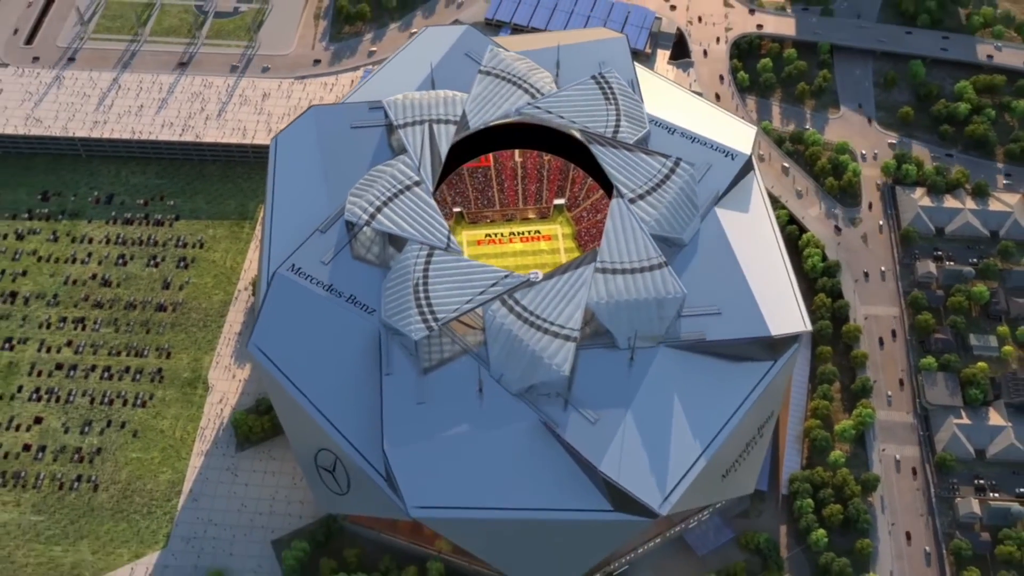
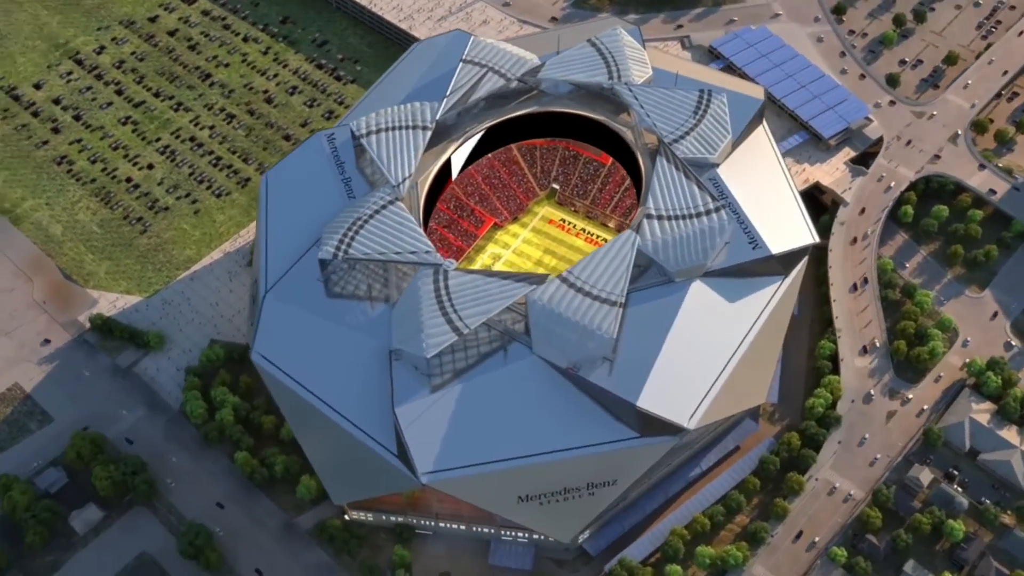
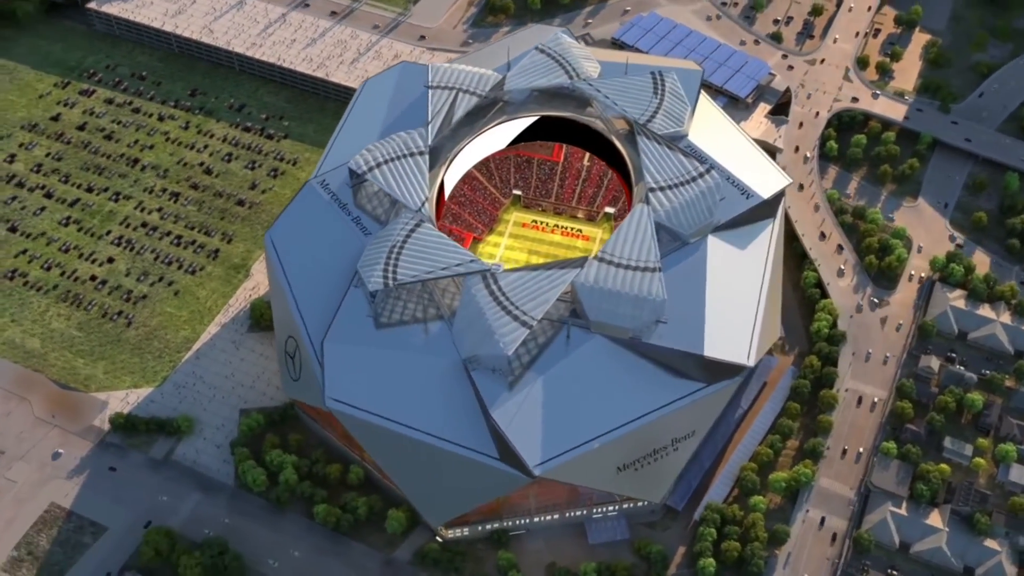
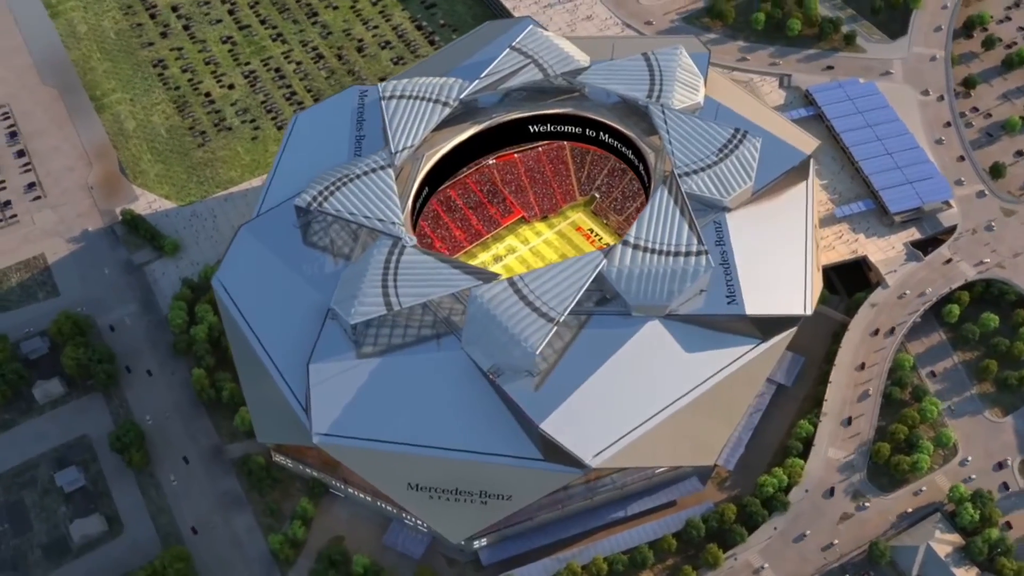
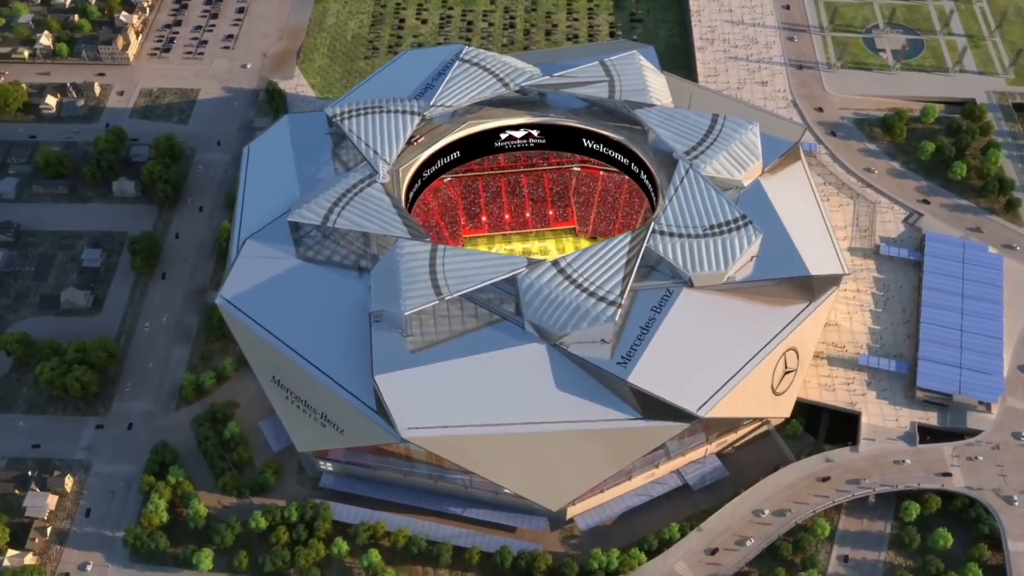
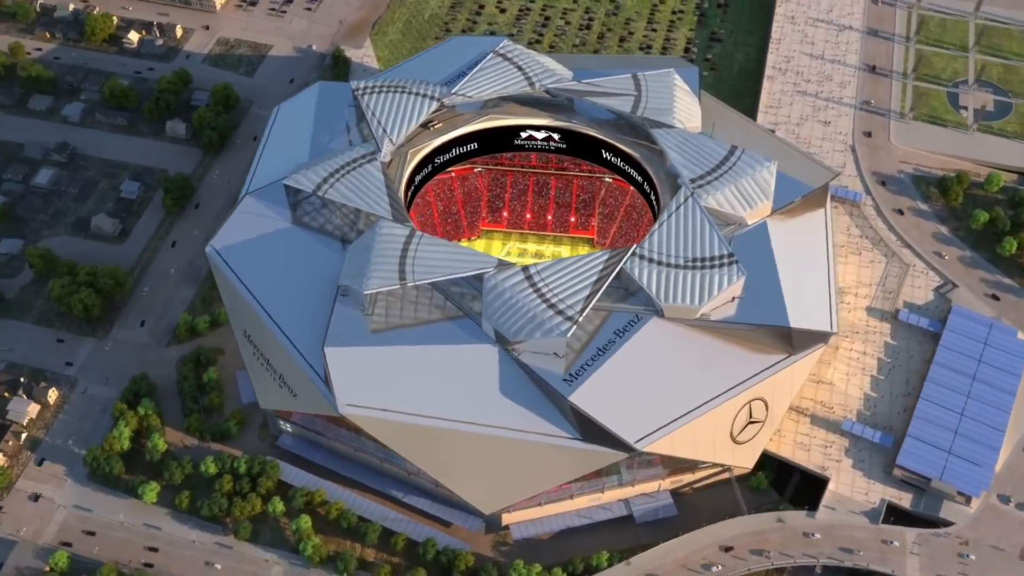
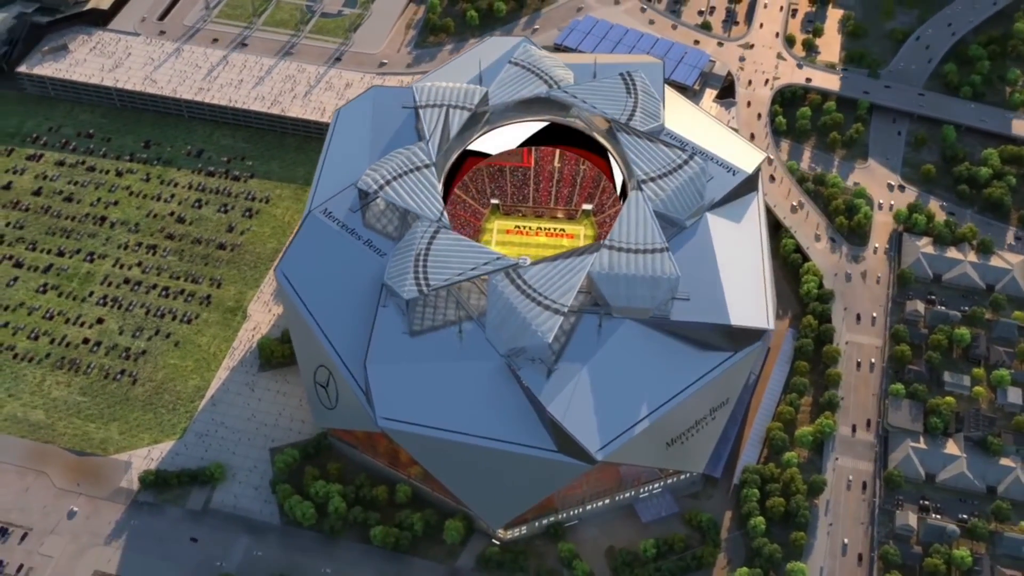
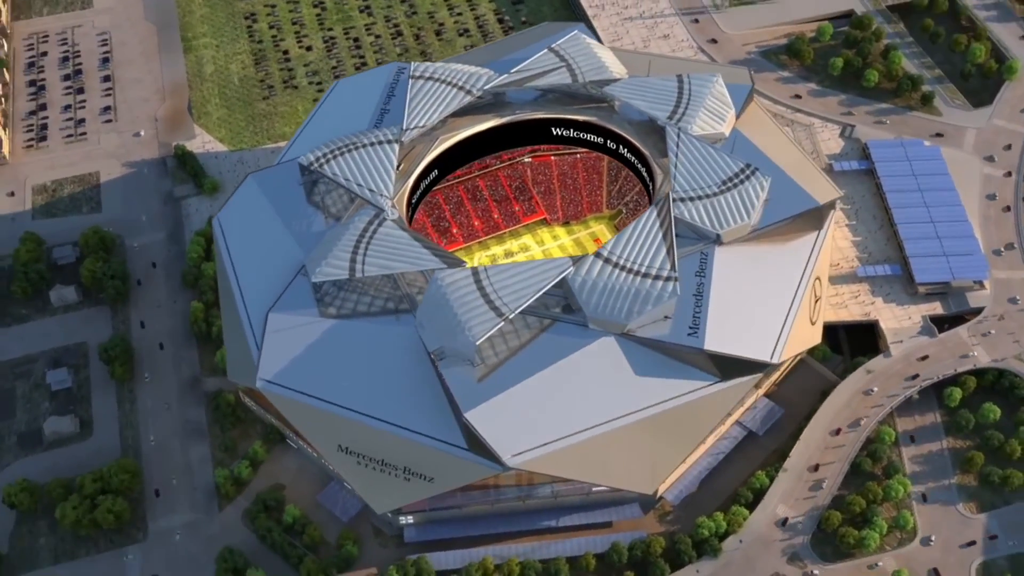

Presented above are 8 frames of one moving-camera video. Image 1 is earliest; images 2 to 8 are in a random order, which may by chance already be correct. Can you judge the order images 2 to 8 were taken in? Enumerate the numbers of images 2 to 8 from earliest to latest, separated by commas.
7, 3, 2, 4, 8, 5, 6
